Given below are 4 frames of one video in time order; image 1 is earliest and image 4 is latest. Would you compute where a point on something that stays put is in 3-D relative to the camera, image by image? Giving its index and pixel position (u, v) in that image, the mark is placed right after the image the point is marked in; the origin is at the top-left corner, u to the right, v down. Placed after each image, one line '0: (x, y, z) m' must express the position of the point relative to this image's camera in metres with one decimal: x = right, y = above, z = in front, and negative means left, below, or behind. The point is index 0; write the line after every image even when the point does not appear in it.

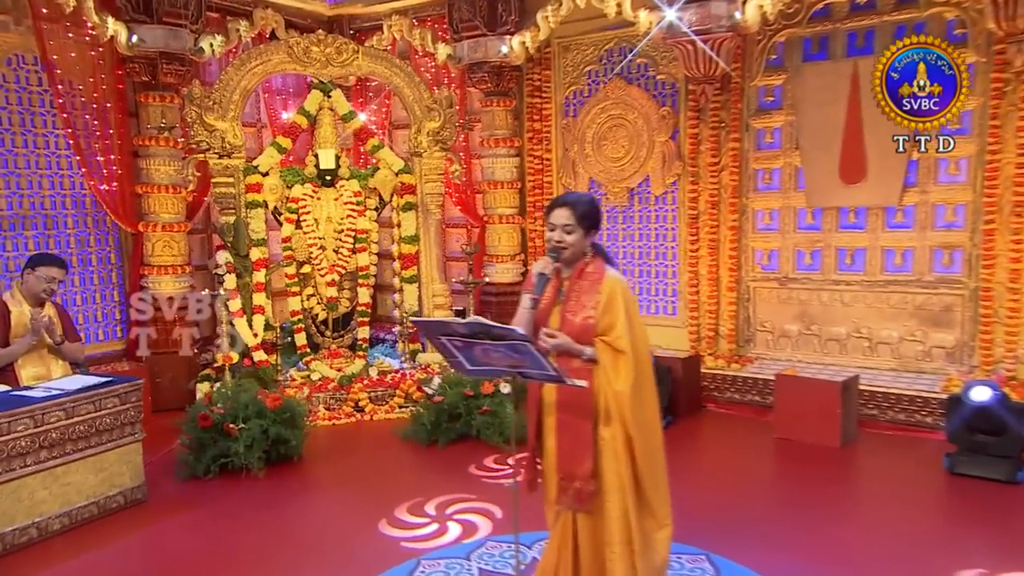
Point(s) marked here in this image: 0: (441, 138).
0: (-0.5, +1.1, +5.7) m
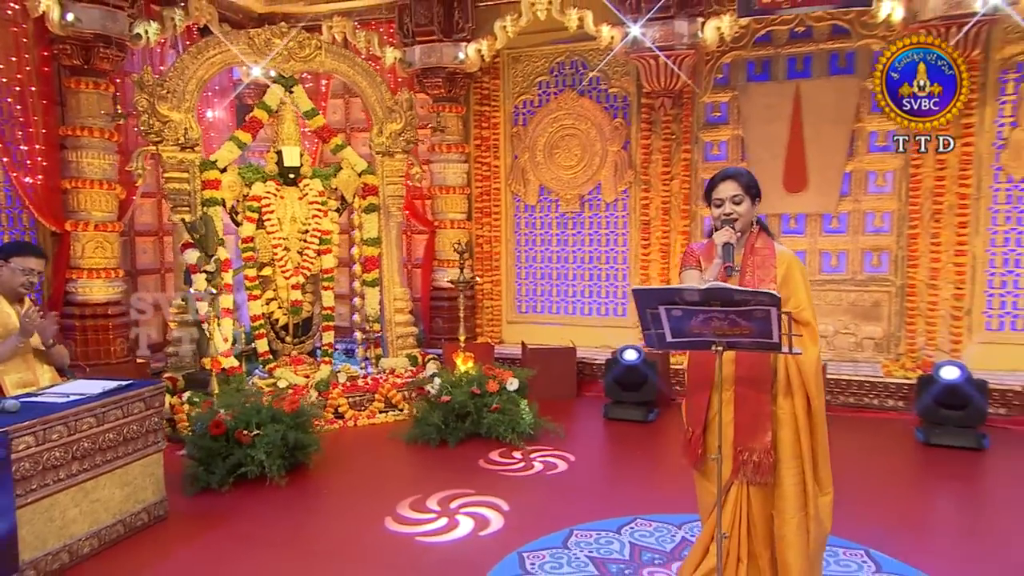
0: (-0.8, +1.0, +5.7) m
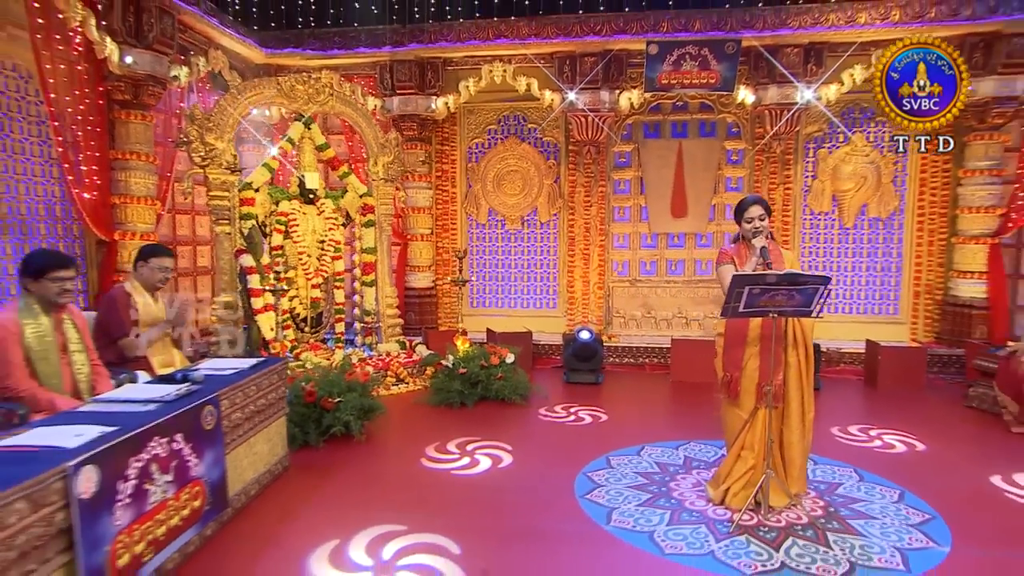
0: (-1.0, +1.0, +7.1) m
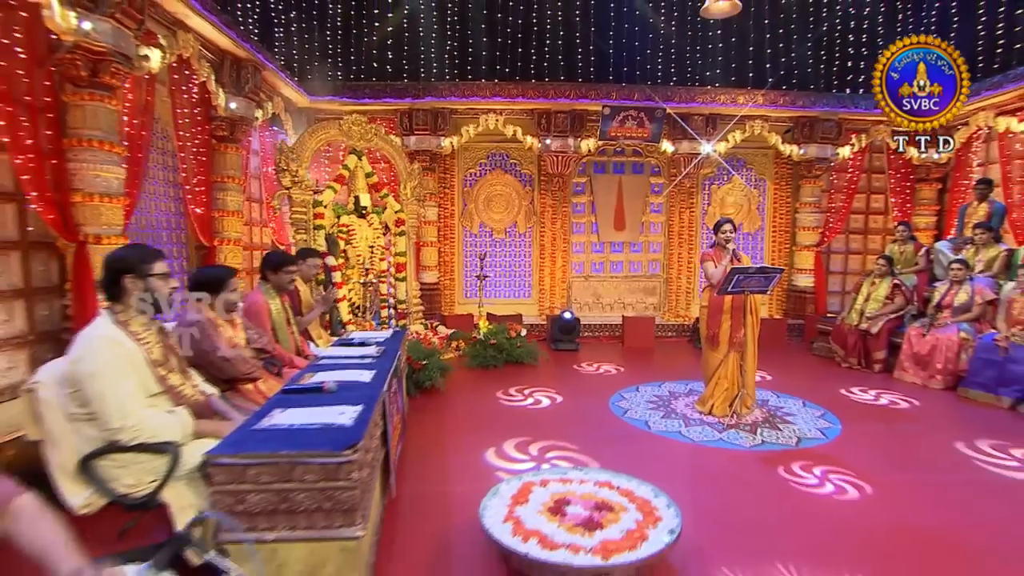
0: (-1.0, +1.1, +9.3) m
